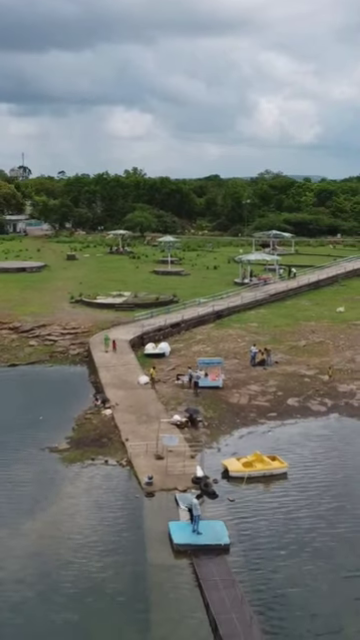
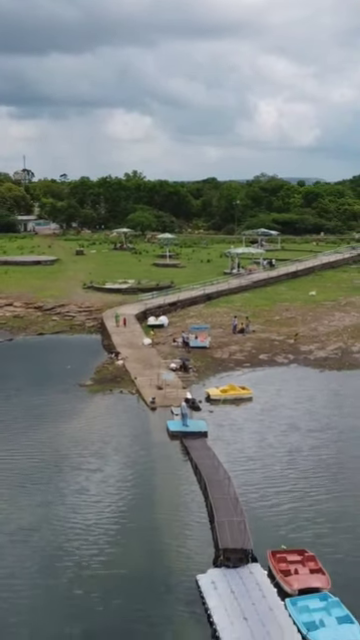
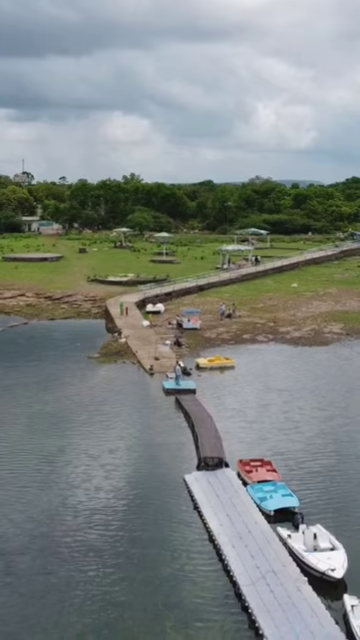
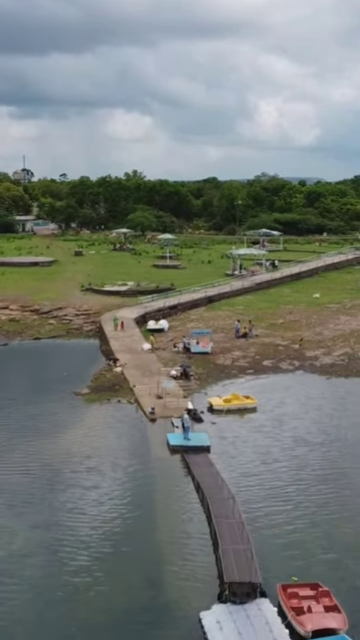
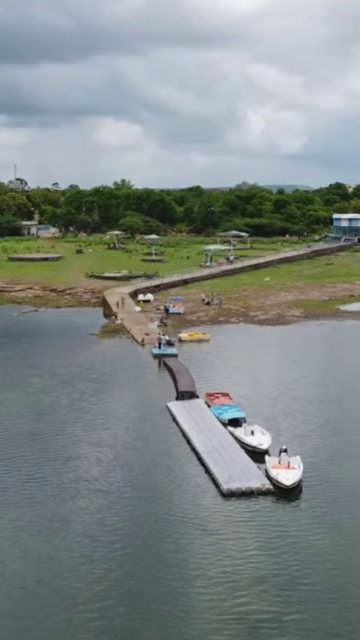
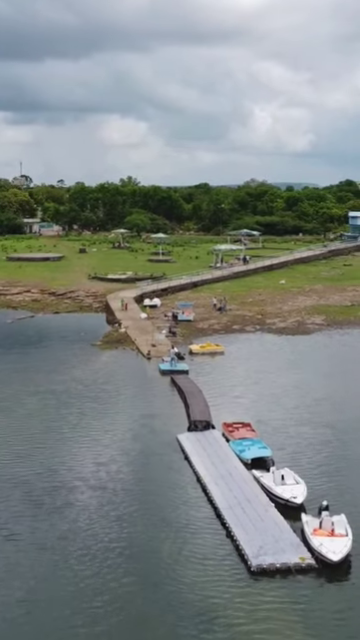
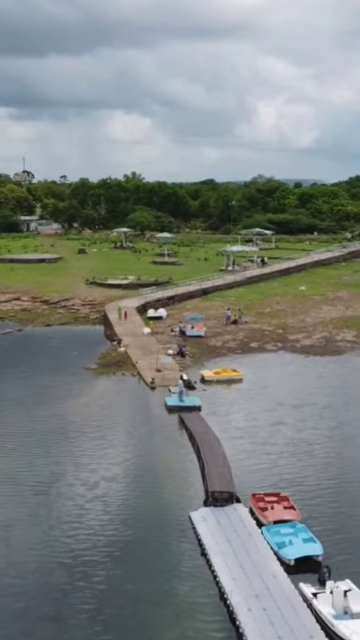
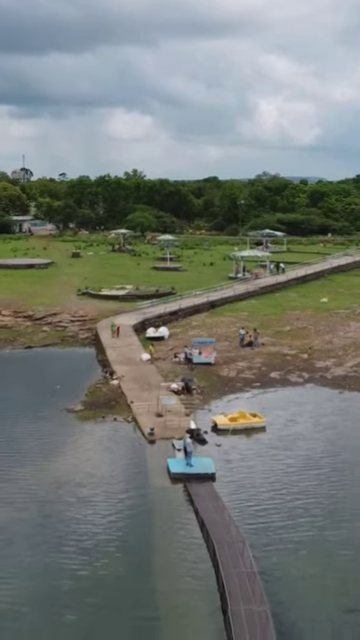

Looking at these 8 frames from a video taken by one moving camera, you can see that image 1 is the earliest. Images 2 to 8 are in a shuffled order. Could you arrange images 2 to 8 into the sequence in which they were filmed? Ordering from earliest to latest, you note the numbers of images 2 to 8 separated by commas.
8, 4, 2, 7, 3, 6, 5
